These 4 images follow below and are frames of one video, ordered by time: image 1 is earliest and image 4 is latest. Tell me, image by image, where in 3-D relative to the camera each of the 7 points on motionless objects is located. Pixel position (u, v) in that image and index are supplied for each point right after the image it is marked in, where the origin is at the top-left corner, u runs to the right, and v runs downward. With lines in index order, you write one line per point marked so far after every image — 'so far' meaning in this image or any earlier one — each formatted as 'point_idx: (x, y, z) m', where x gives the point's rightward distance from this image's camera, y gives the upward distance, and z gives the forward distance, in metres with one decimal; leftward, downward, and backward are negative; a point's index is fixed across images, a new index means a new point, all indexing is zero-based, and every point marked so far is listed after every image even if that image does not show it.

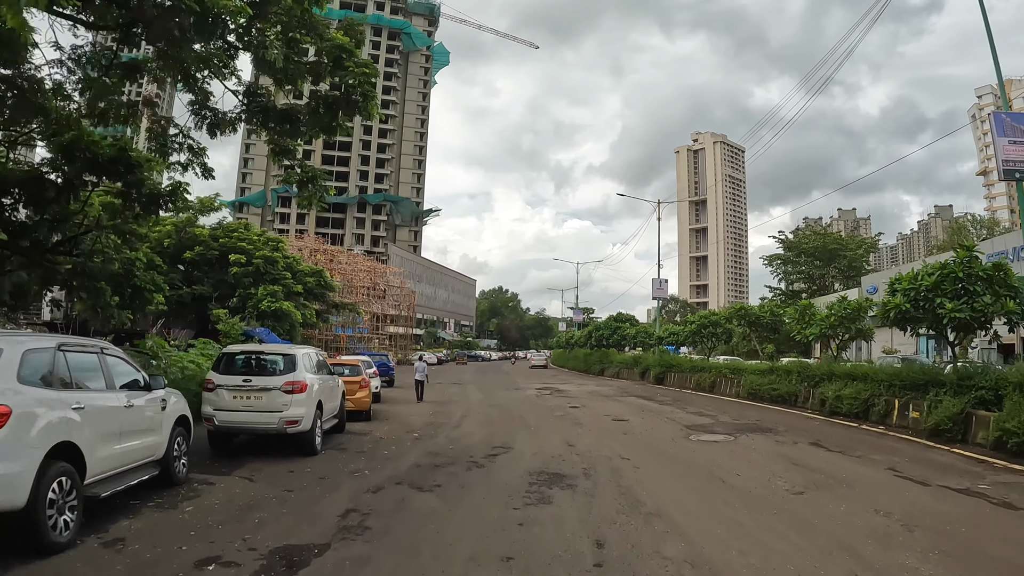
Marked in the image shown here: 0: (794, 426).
0: (+6.8, -3.4, +15.2) m
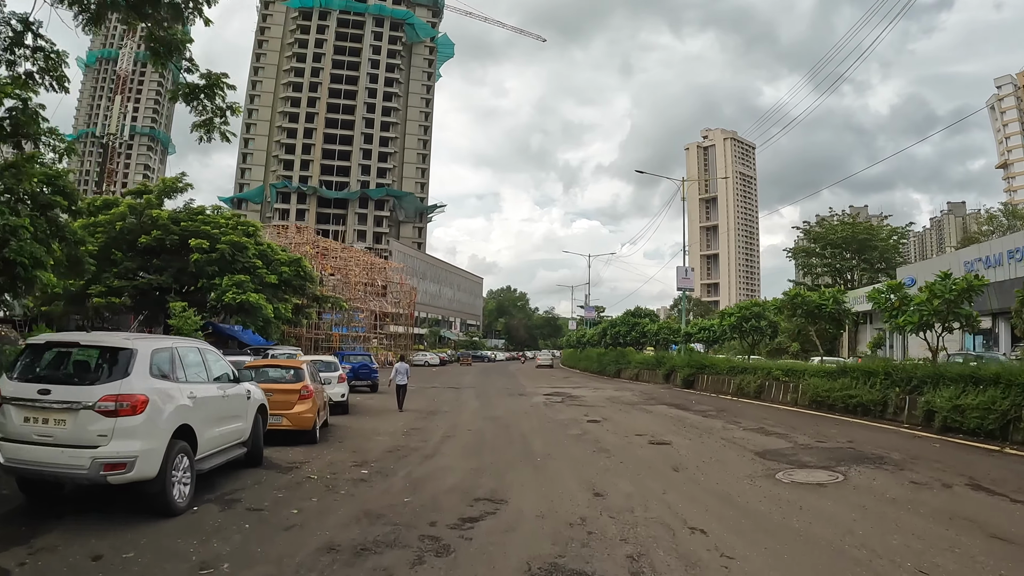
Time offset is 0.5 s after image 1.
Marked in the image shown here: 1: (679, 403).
0: (+6.8, -2.8, +10.7) m
1: (+5.1, -3.5, +18.9) m
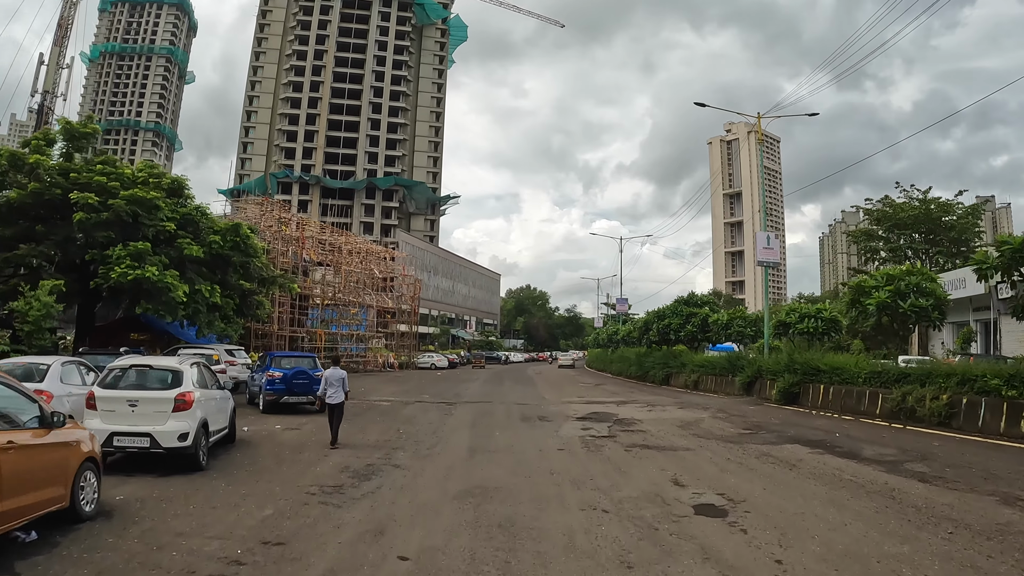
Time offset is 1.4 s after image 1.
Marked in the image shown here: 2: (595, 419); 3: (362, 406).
0: (+6.7, -1.9, +2.4) m
1: (+5.3, -2.6, +10.7) m
2: (+1.7, -2.8, +13.3) m
3: (-4.1, -3.2, +16.9) m
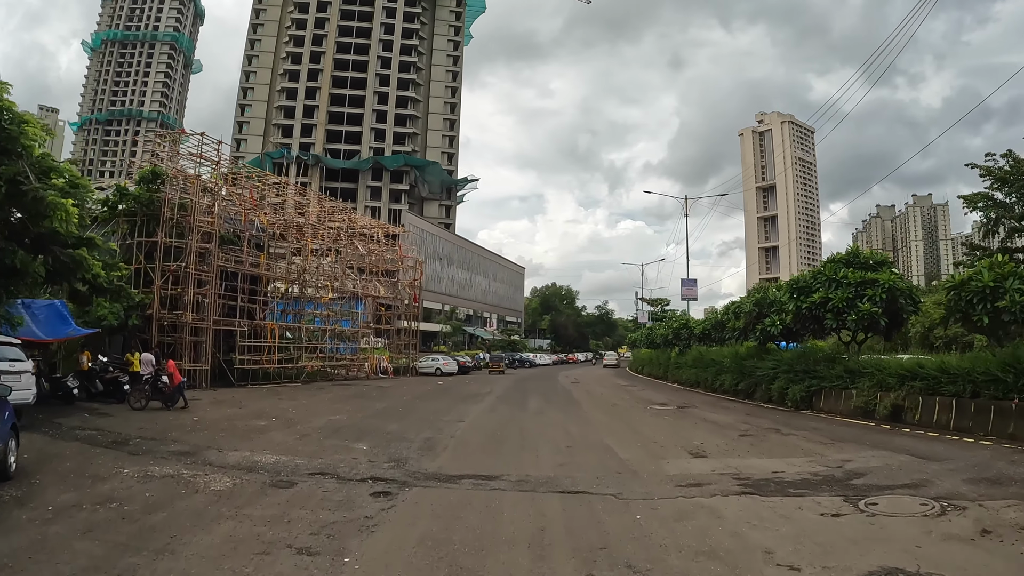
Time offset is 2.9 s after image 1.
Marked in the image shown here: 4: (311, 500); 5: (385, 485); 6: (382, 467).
0: (+6.5, -0.6, -8.5) m
1: (+5.4, -1.4, -0.2) m
2: (+1.9, -1.6, +2.5) m
3: (-3.7, -2.1, +6.3) m
4: (-2.0, -2.1, +6.1) m
5: (-1.3, -2.1, +6.7) m
6: (-1.6, -2.2, +7.6) m
